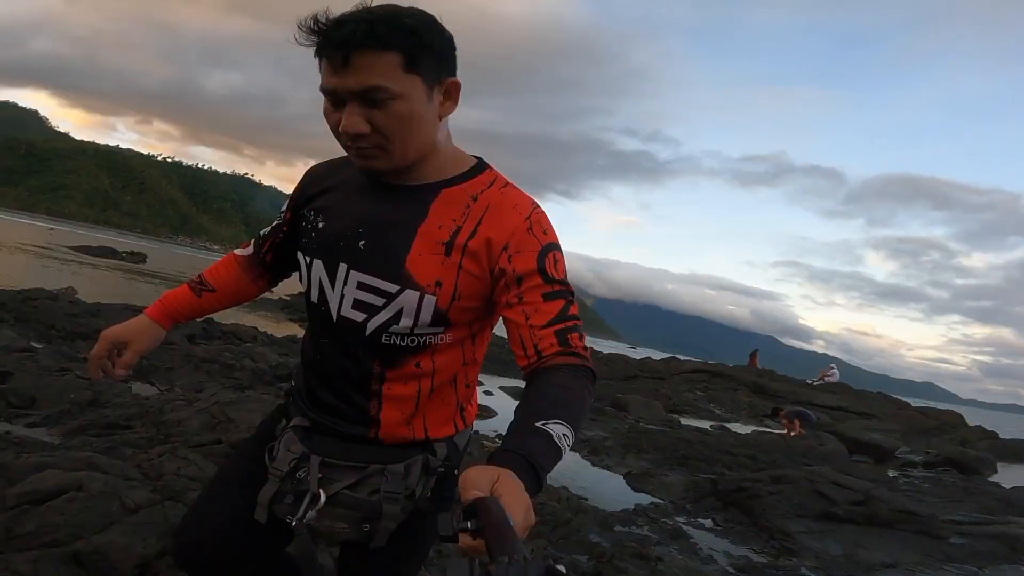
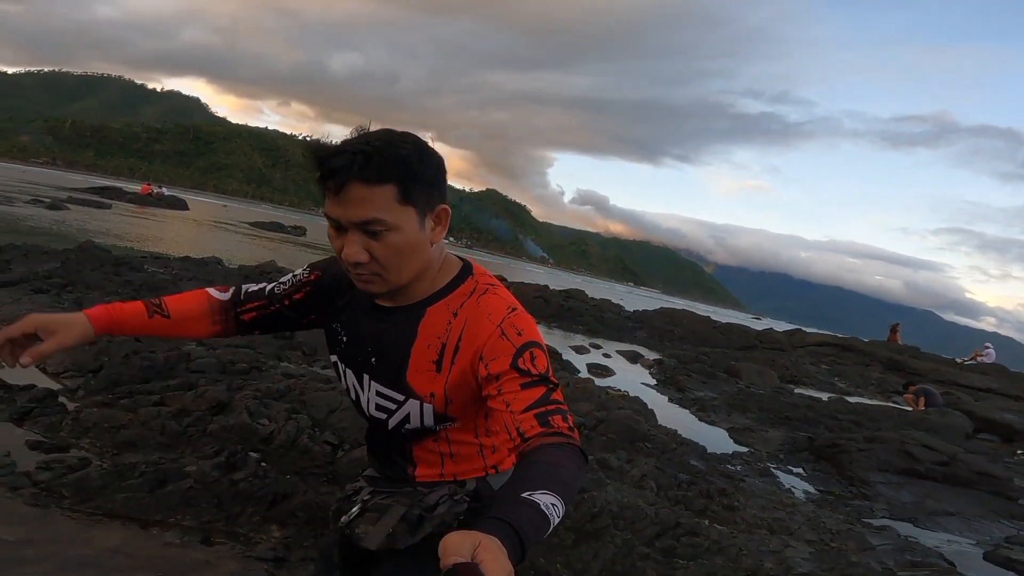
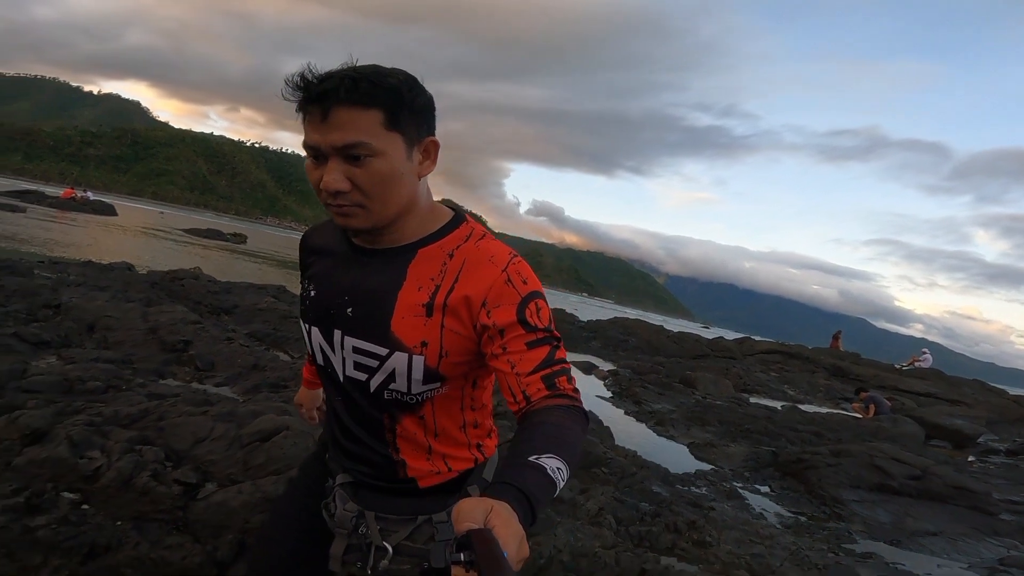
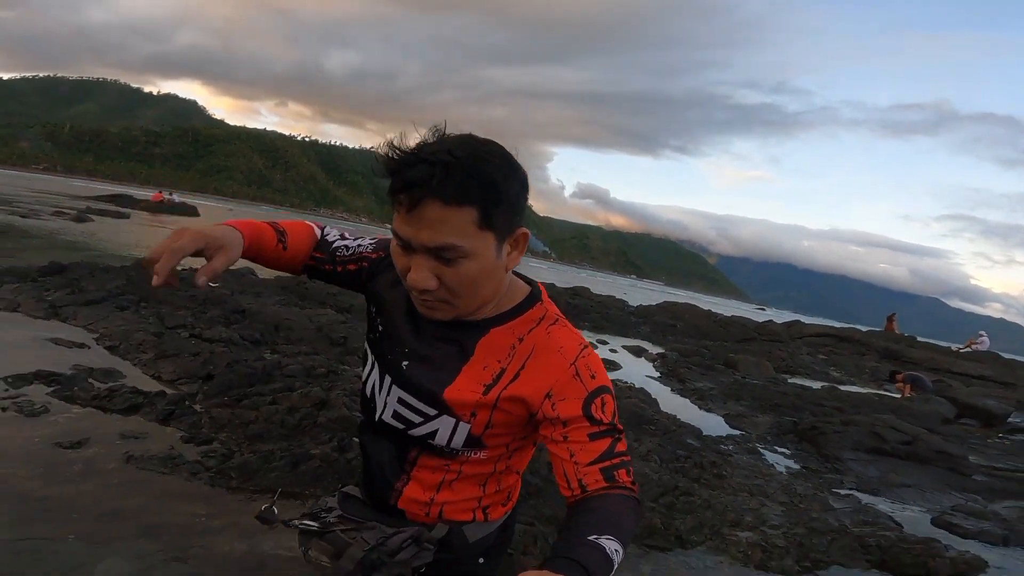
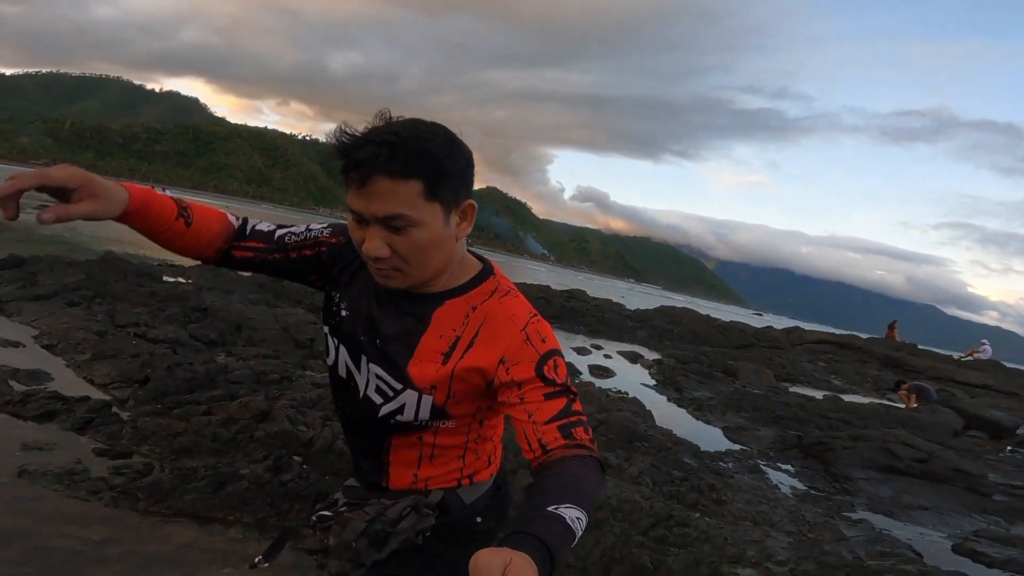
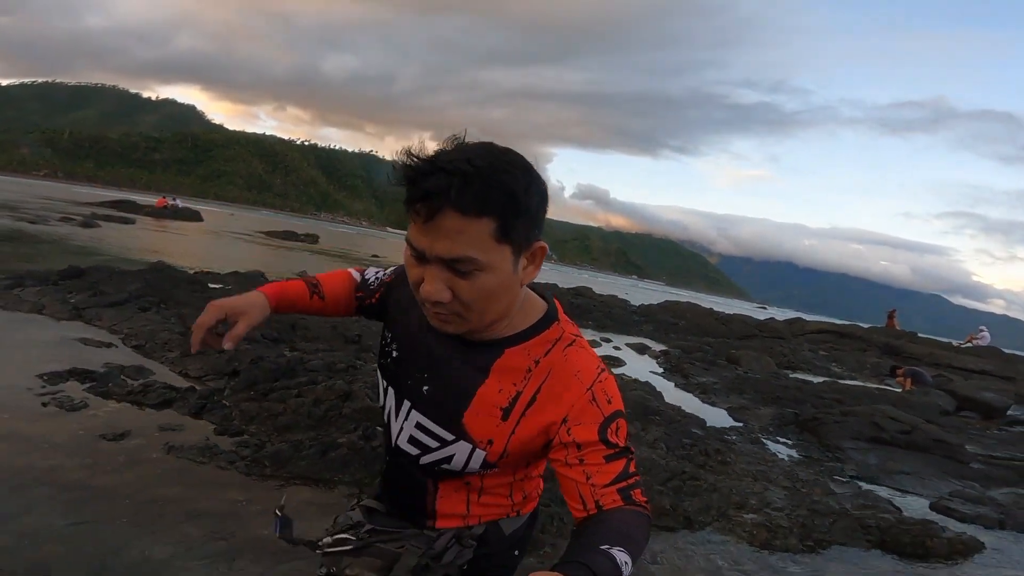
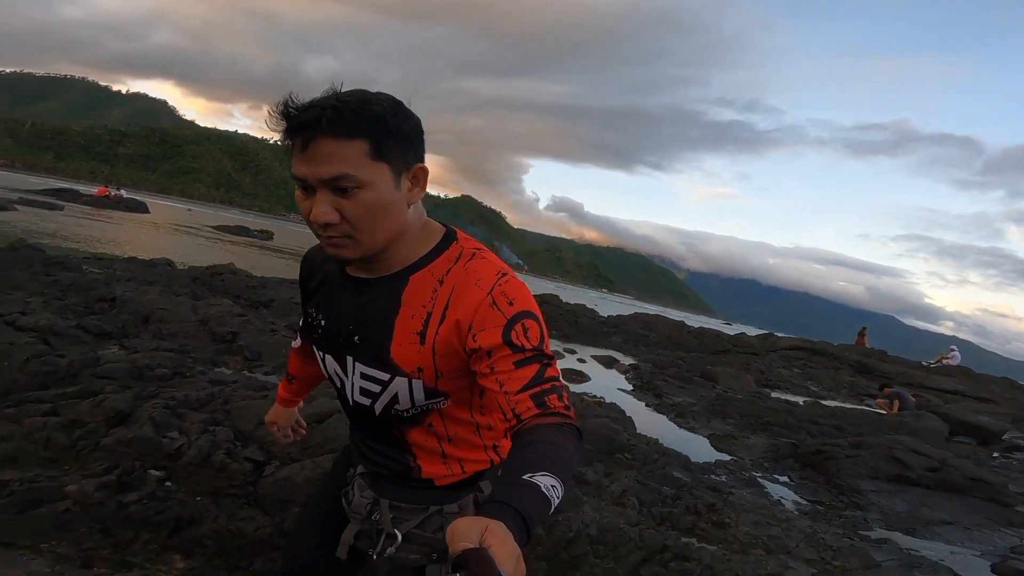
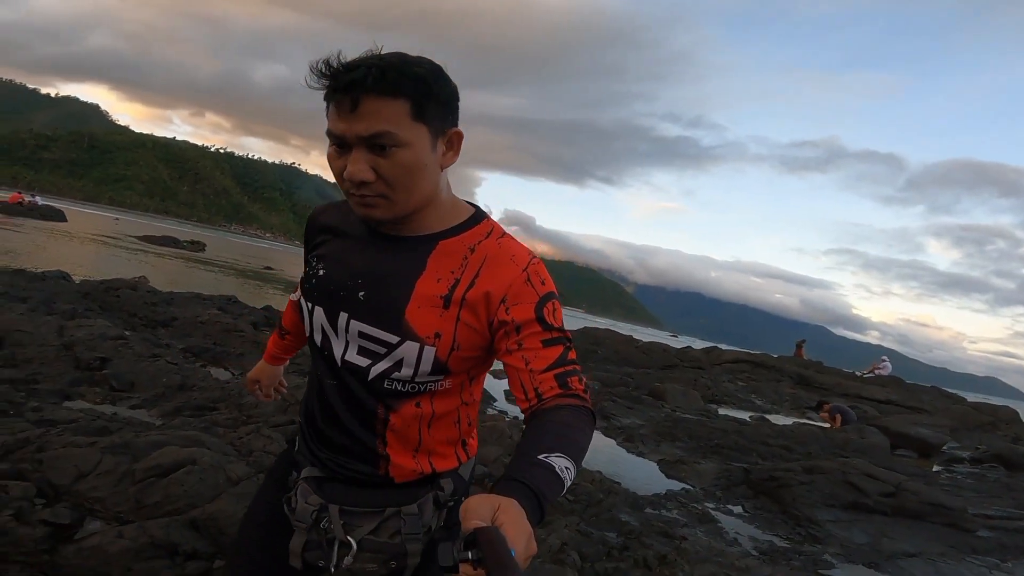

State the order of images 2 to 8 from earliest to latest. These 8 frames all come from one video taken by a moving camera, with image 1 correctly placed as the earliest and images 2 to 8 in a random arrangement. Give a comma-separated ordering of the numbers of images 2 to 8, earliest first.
8, 3, 7, 2, 5, 4, 6
